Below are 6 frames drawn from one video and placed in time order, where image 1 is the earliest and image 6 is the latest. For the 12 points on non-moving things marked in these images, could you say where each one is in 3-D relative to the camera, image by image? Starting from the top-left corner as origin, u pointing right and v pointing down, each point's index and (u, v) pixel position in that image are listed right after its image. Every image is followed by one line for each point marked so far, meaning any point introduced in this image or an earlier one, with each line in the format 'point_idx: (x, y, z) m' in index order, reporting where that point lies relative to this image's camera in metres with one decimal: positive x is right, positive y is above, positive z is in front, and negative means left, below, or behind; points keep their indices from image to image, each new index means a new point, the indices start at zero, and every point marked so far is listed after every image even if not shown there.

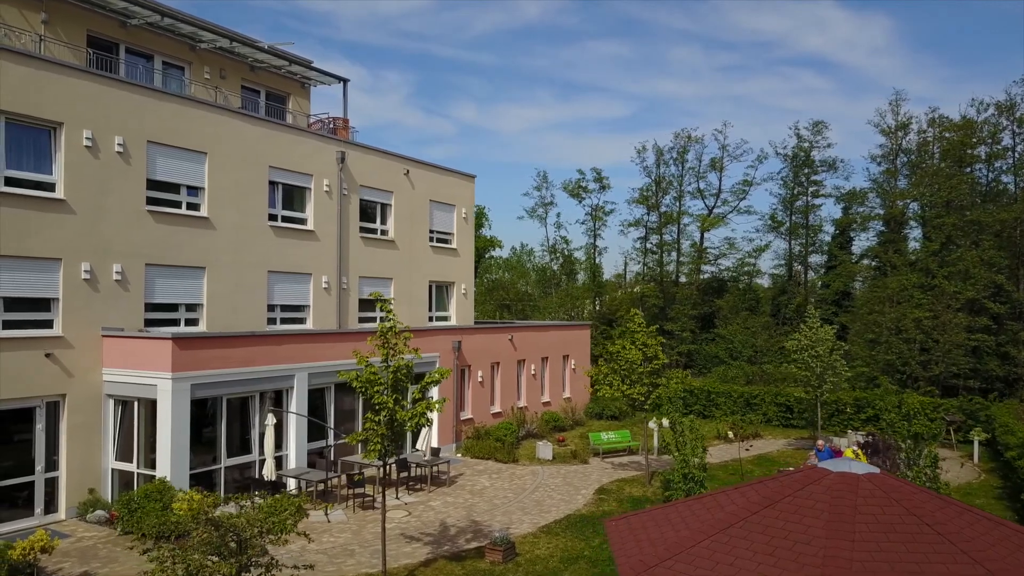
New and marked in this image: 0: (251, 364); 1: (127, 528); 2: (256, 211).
0: (-5.1, -1.5, +15.6) m
1: (-6.3, -3.9, +13.1) m
2: (-5.9, +1.8, +18.1) m
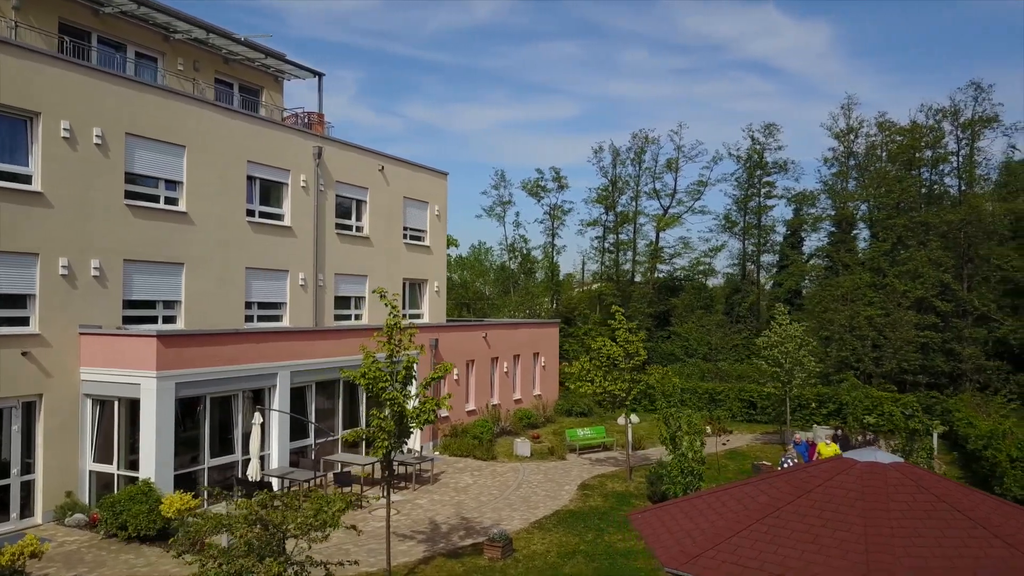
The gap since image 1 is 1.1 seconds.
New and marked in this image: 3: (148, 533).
0: (-5.3, -1.4, +15.3) m
1: (-6.4, -3.9, +12.7) m
2: (-6.2, +1.8, +17.7) m
3: (-5.8, -3.9, +12.6) m
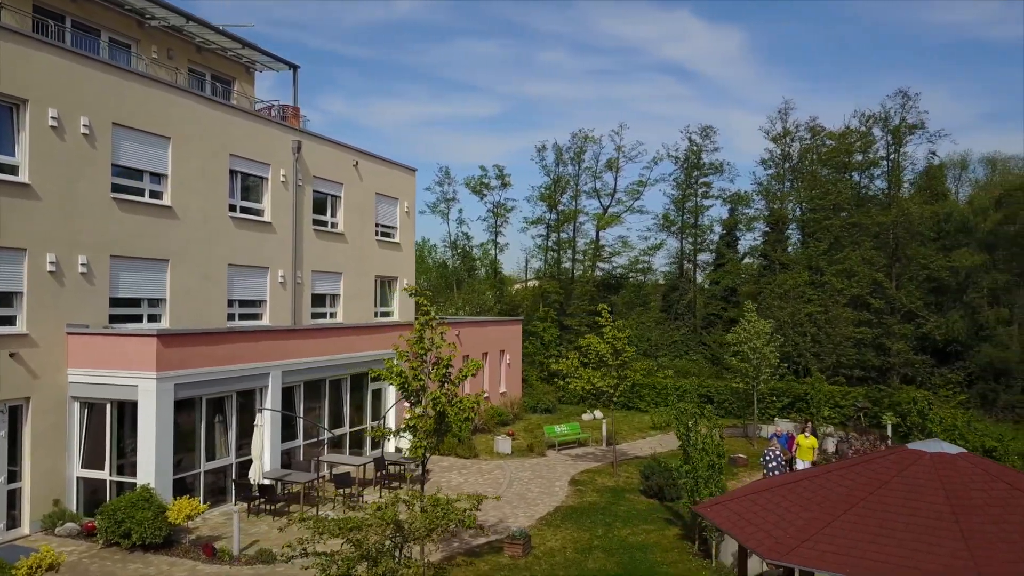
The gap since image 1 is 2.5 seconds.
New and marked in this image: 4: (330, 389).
0: (-5.3, -1.4, +14.8) m
1: (-6.1, -3.8, +12.2) m
2: (-6.4, +1.9, +17.1) m
3: (-5.5, -3.9, +12.1) m
4: (-4.2, -2.3, +18.2) m
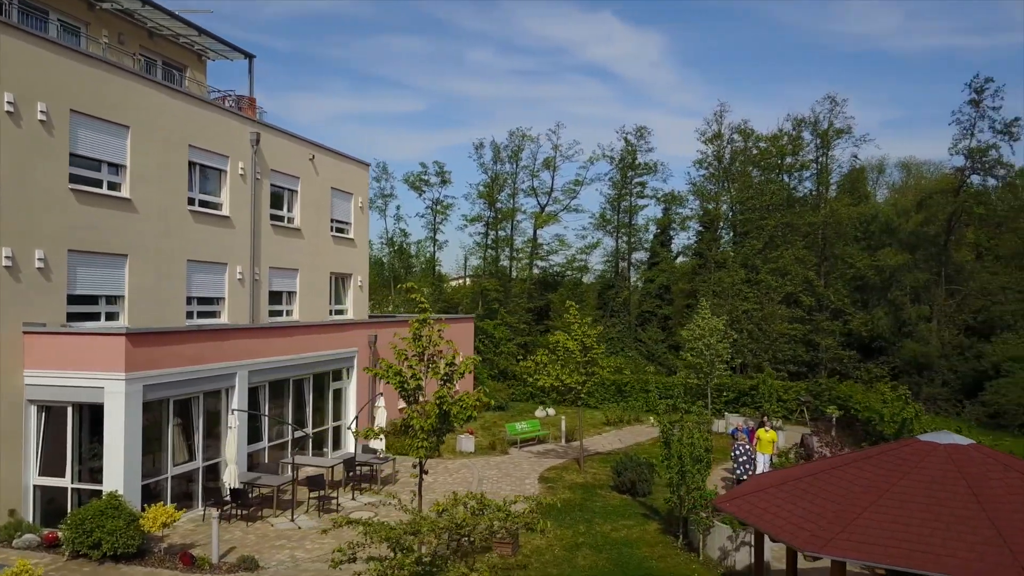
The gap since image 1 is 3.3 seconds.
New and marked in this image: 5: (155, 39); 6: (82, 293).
0: (-5.6, -1.3, +14.2) m
1: (-6.2, -3.8, +11.5) m
2: (-7.0, +2.0, +16.4) m
3: (-5.6, -3.8, +11.5) m
4: (-4.9, -2.3, +17.7) m
5: (-8.8, +6.1, +19.4) m
6: (-7.6, -0.1, +14.1) m
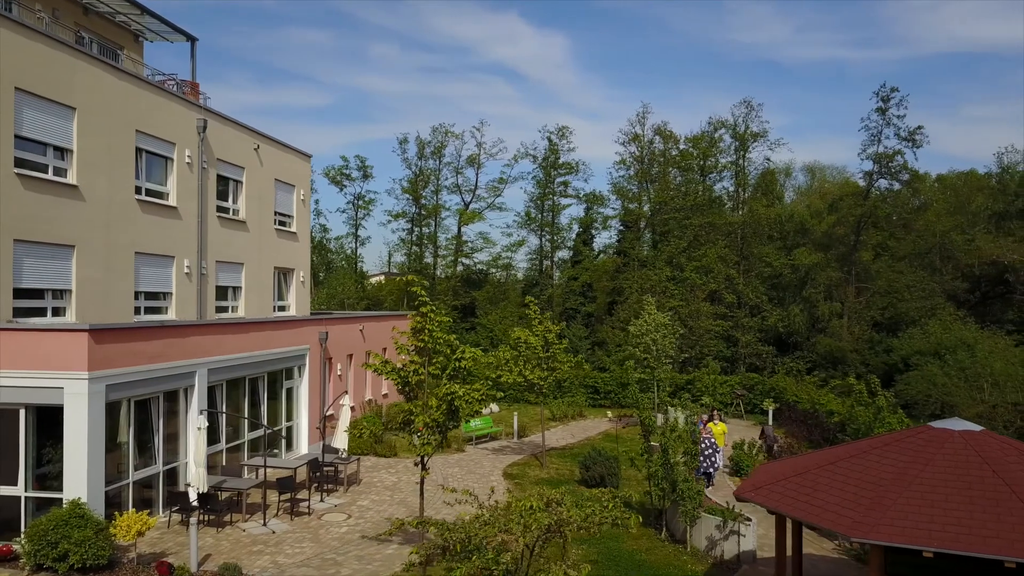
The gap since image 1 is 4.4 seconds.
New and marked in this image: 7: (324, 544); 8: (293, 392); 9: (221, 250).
0: (-6.0, -1.2, +13.4) m
1: (-6.2, -3.7, +10.6) m
2: (-7.5, +2.1, +15.4) m
3: (-5.6, -3.7, +10.7) m
4: (-5.6, -2.1, +16.9) m
5: (-9.7, +6.2, +18.2) m
6: (-8.0, 0.0, +13.0) m
7: (-3.0, -4.0, +12.5) m
8: (-5.4, -2.5, +19.4) m
9: (-7.1, +0.9, +19.5) m
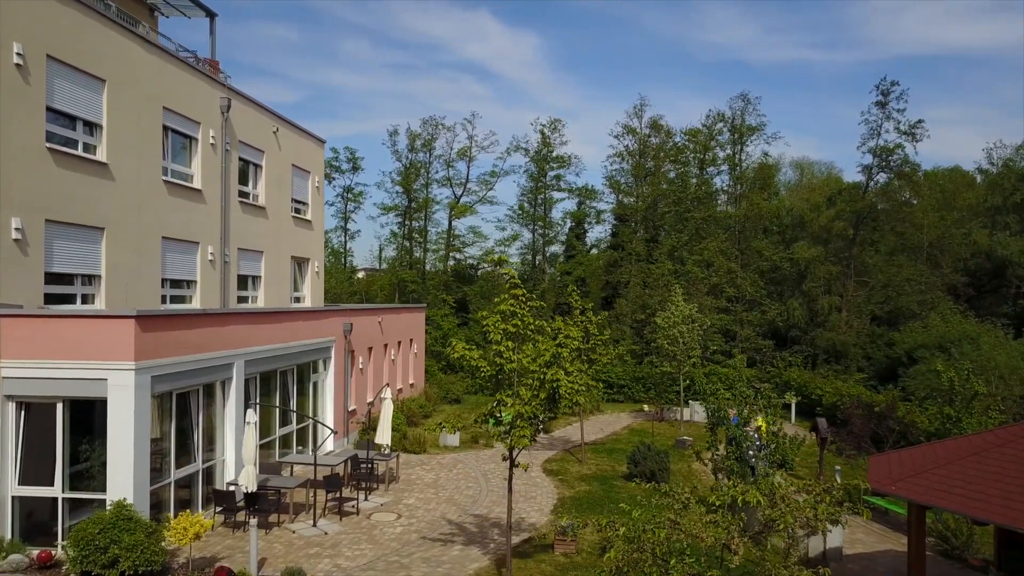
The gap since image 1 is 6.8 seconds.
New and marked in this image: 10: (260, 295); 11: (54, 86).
0: (-4.9, -1.0, +12.5) m
1: (-5.1, -3.5, +9.7) m
2: (-6.6, +2.3, +14.4) m
3: (-4.5, -3.5, +9.8) m
4: (-4.7, -1.9, +16.1) m
5: (-8.8, +6.5, +17.2) m
6: (-6.9, +0.3, +12.1) m
7: (-1.9, -3.8, +11.7) m
8: (-4.5, -2.3, +18.5) m
9: (-6.3, +1.2, +18.6) m
10: (-6.3, -0.2, +19.8) m
11: (-6.8, +3.0, +11.9) m
